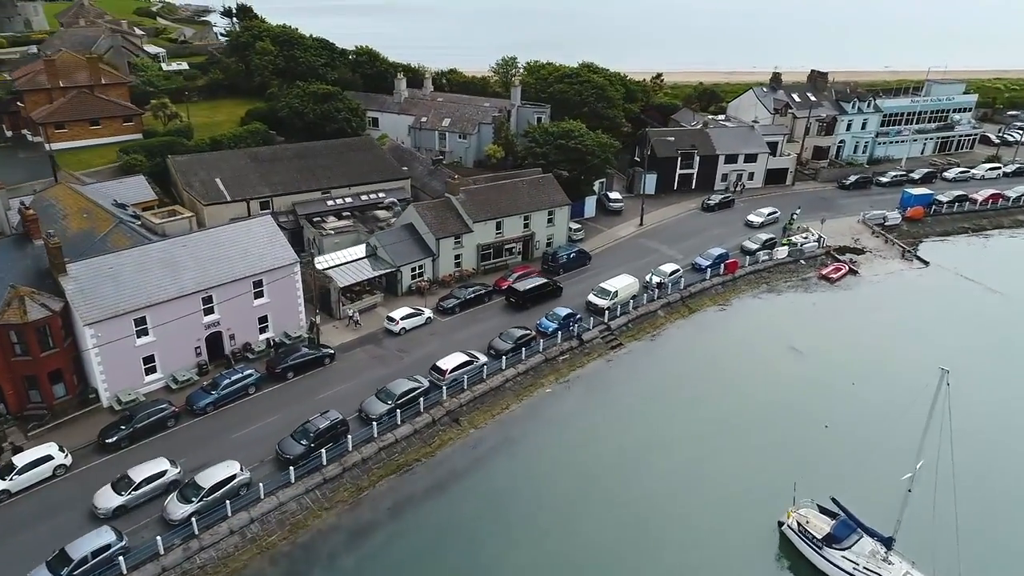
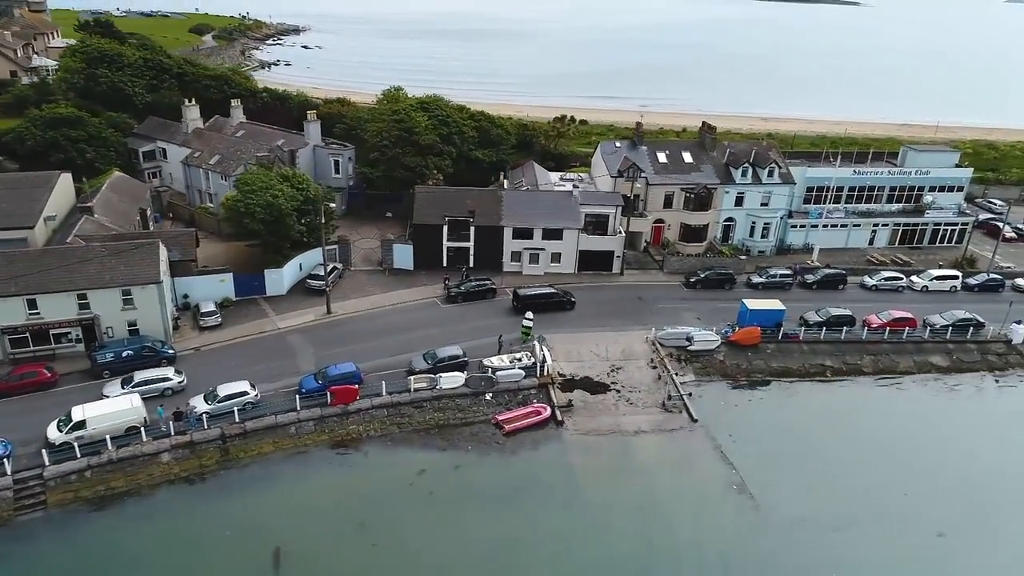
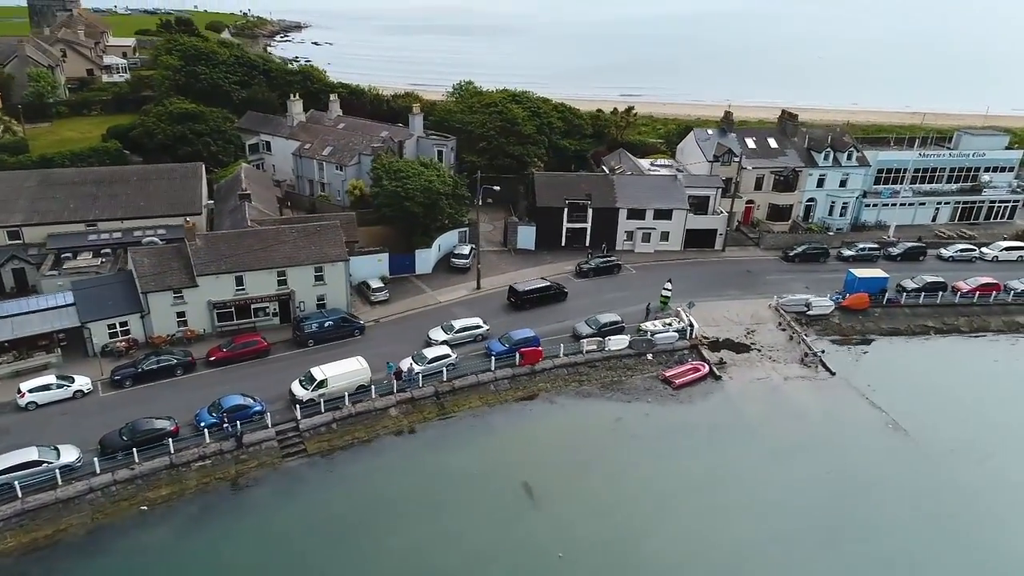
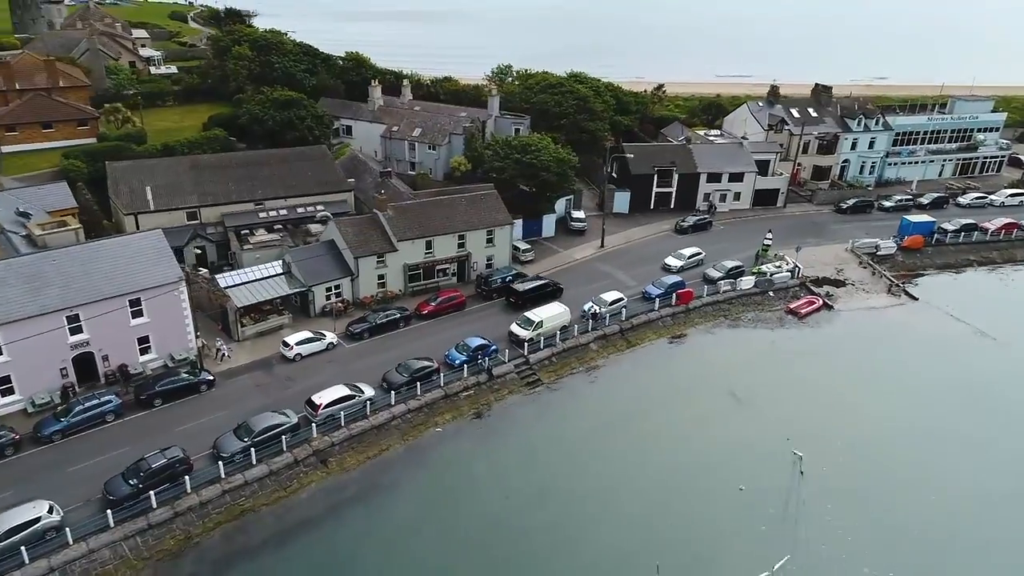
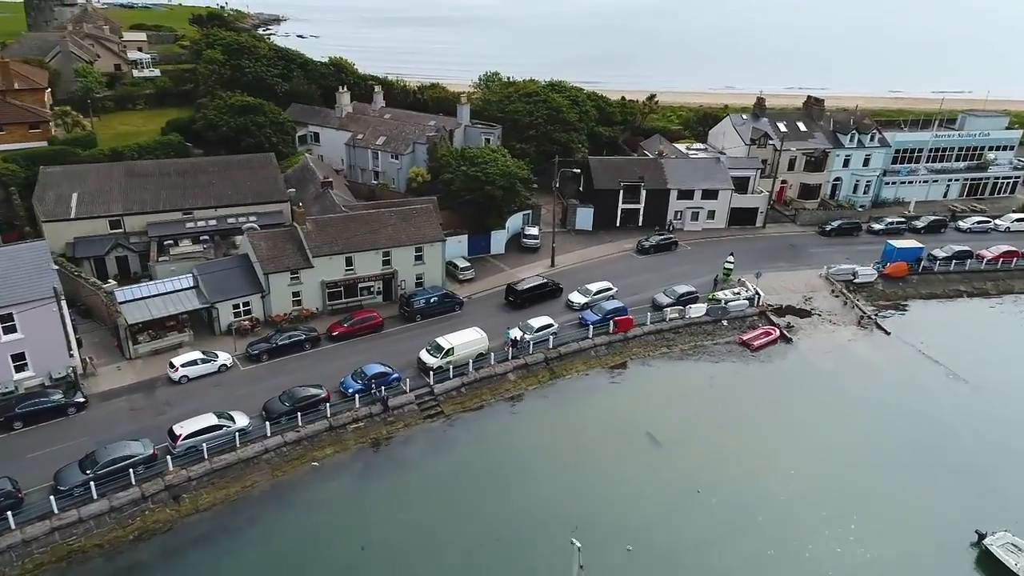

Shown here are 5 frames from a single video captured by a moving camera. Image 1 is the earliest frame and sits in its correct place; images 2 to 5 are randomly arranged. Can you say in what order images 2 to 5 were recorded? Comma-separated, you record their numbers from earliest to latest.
4, 5, 3, 2
